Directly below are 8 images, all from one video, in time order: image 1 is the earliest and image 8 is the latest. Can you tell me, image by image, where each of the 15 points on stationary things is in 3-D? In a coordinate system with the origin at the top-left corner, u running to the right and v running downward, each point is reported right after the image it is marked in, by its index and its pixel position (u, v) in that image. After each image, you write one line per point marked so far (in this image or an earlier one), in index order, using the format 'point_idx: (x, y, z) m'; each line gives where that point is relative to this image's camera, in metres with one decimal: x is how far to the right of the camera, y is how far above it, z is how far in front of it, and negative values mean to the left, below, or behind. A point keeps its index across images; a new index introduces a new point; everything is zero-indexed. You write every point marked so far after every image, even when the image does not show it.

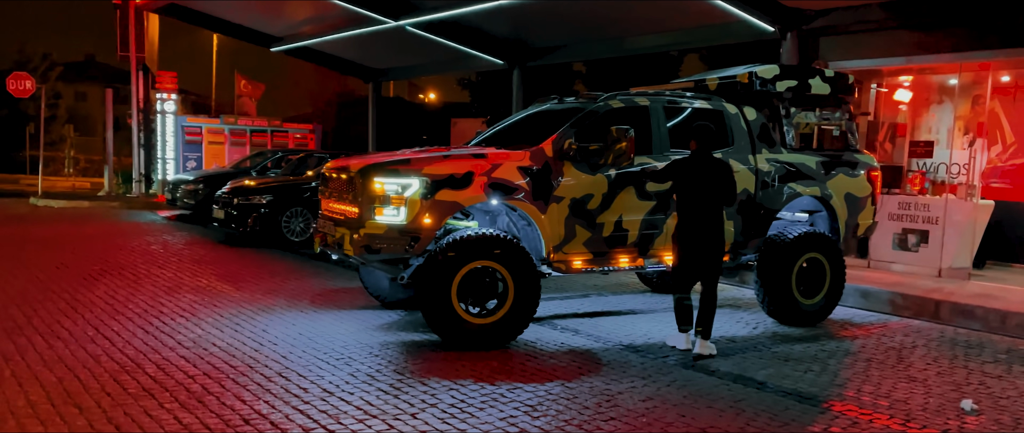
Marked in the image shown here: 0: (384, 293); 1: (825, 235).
0: (-1.2, -0.7, +7.4) m
1: (+3.0, -0.2, +7.5) m
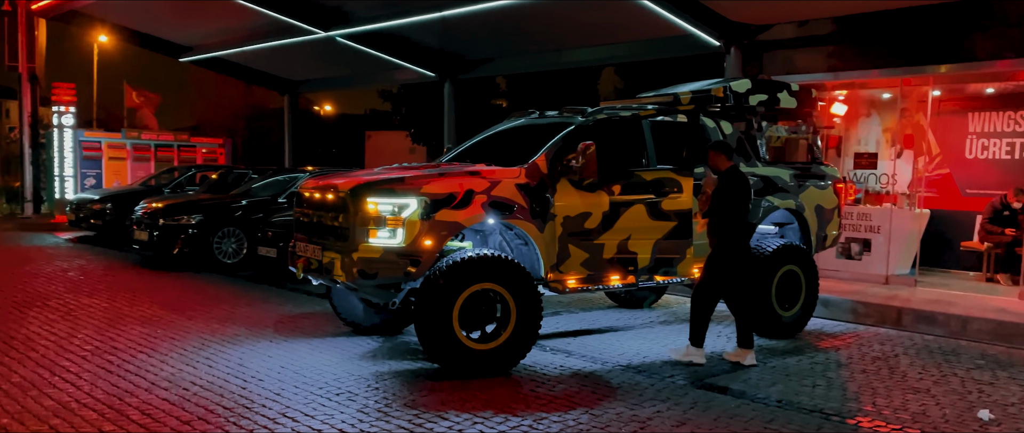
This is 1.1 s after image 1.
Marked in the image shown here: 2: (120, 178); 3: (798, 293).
0: (-1.4, -0.9, +6.9) m
1: (+2.8, -0.3, +7.6) m
2: (-10.1, +1.0, +20.0) m
3: (+2.8, -0.7, +7.6) m
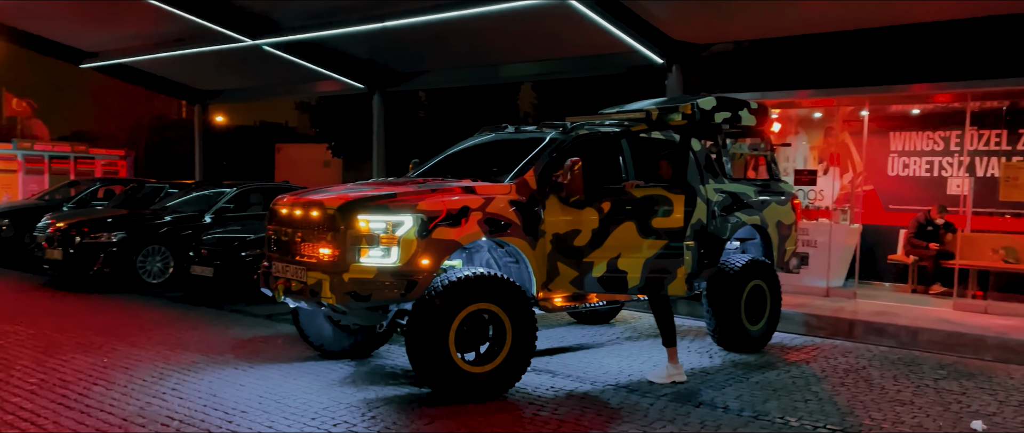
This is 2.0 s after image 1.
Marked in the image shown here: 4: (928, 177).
0: (-1.6, -1.1, +6.5) m
1: (+2.5, -0.5, +7.7) m
2: (-11.9, +0.6, +18.5) m
3: (+2.5, -0.9, +7.7) m
4: (+5.8, +0.6, +11.1) m
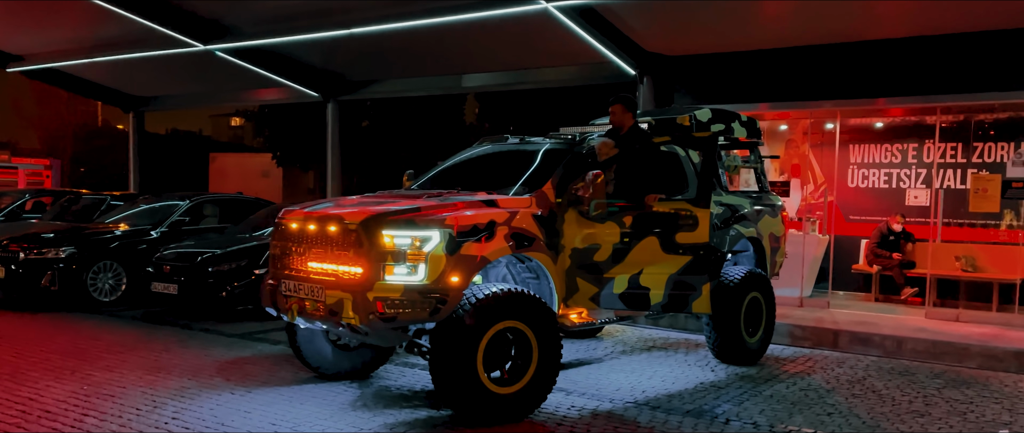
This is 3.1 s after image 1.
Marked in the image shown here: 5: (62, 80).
0: (-1.5, -1.2, +6.2) m
1: (+2.5, -0.6, +7.7) m
2: (-12.8, +0.3, +17.2) m
3: (+2.5, -1.0, +7.7) m
4: (+5.4, +0.4, +11.4) m
5: (-11.4, +3.5, +19.7) m
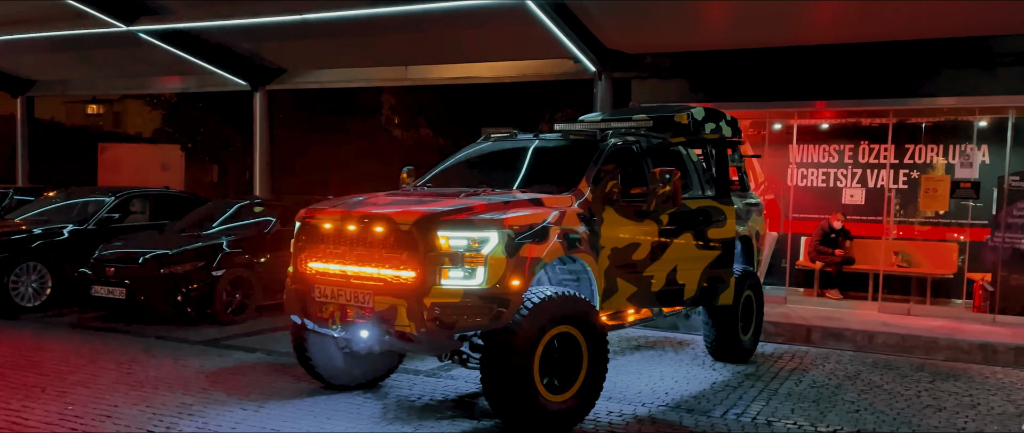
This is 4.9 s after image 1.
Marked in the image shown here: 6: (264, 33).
0: (-1.3, -1.2, +5.8) m
1: (+2.4, -0.6, +7.8) m
2: (-14.0, +0.4, +15.0) m
3: (+2.4, -1.0, +7.8) m
4: (+4.8, +0.4, +11.9) m
5: (-13.0, +3.6, +17.7) m
6: (-4.1, +3.1, +12.9) m
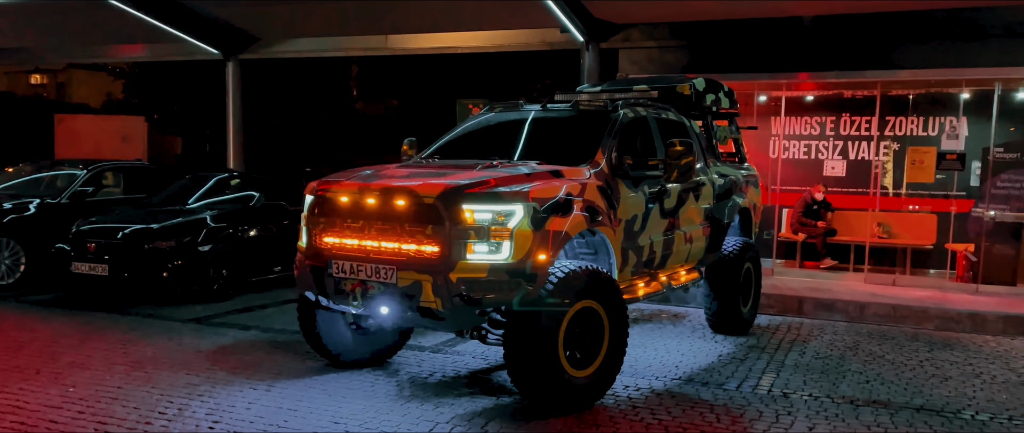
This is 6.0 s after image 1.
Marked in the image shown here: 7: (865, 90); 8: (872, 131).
0: (-1.2, -1.0, +5.6) m
1: (+2.4, -0.3, +7.8) m
2: (-14.4, +0.9, +14.2) m
3: (+2.4, -0.7, +7.8) m
4: (+4.6, +0.9, +12.0) m
5: (-13.5, +4.2, +16.9) m
6: (-4.3, +3.6, +12.5) m
7: (+5.0, +1.8, +11.0) m
8: (+5.3, +1.2, +11.4) m
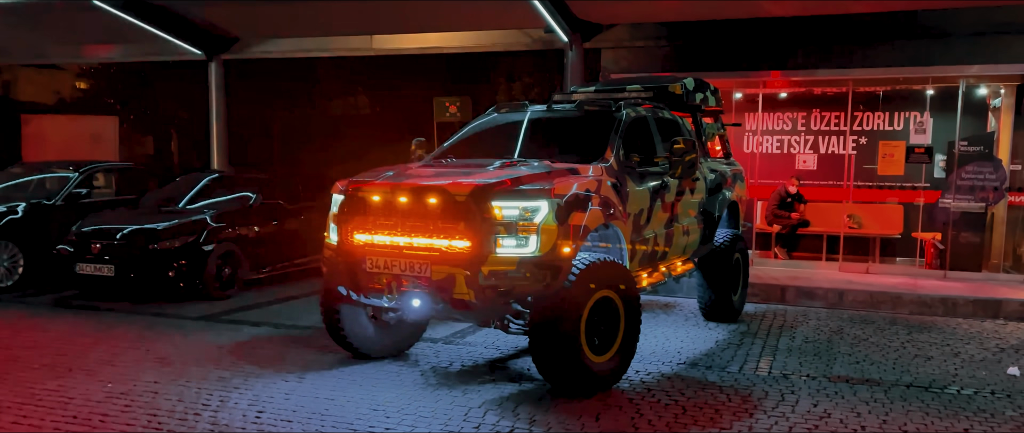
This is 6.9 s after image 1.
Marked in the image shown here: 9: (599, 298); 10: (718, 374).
0: (-1.1, -1.0, +5.9) m
1: (+2.4, -0.2, +8.2) m
2: (-14.6, +0.8, +13.8) m
3: (+2.4, -0.7, +8.2) m
4: (+4.4, +1.0, +12.5) m
5: (-13.9, +4.1, +16.5) m
6: (-4.6, +3.6, +12.6) m
7: (+4.8, +1.9, +11.5) m
8: (+5.1, +1.4, +11.9) m
9: (+0.6, -0.5, +5.1) m
10: (+1.5, -1.2, +5.8) m
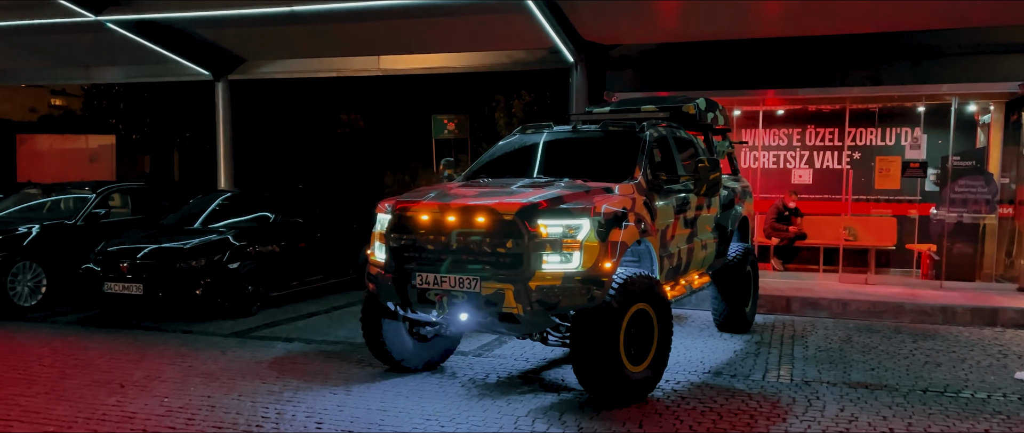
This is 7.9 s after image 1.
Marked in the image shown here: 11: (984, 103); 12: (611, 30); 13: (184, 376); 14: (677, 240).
0: (-0.8, -1.1, +6.1) m
1: (+2.6, -0.4, +8.6) m
2: (-14.6, +0.4, +13.8) m
3: (+2.6, -0.8, +8.5) m
4: (+4.5, +0.8, +12.9) m
5: (-13.9, +3.6, +16.5) m
6: (-4.5, +3.3, +12.8) m
7: (+4.9, +1.7, +11.9) m
8: (+5.2, +1.2, +12.3) m
9: (+0.8, -0.7, +5.4) m
10: (+1.8, -1.3, +6.1) m
11: (+6.7, +1.6, +11.0) m
12: (+1.5, +2.7, +11.2) m
13: (-2.5, -1.2, +6.0) m
14: (+1.4, -0.2, +6.5) m
